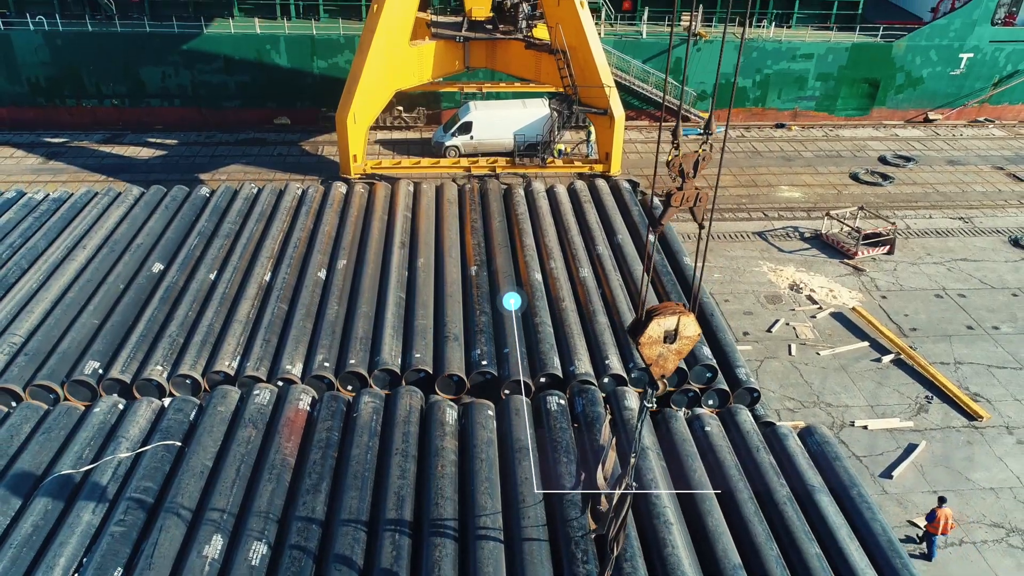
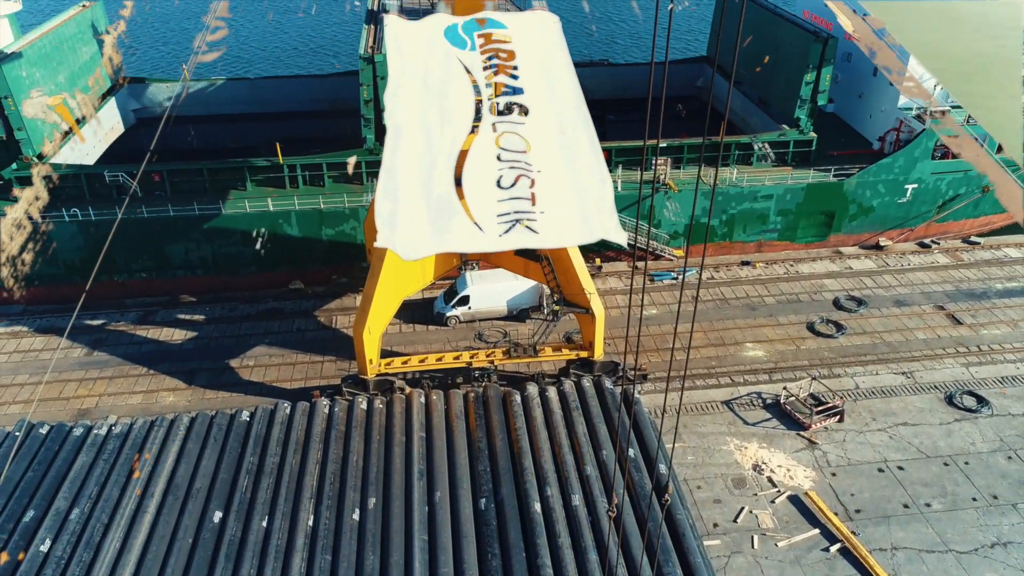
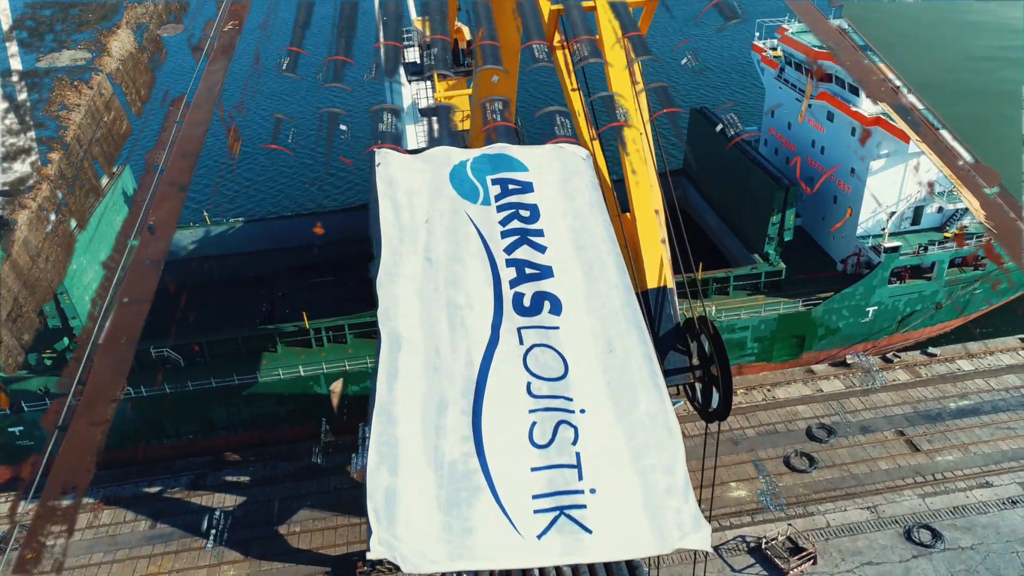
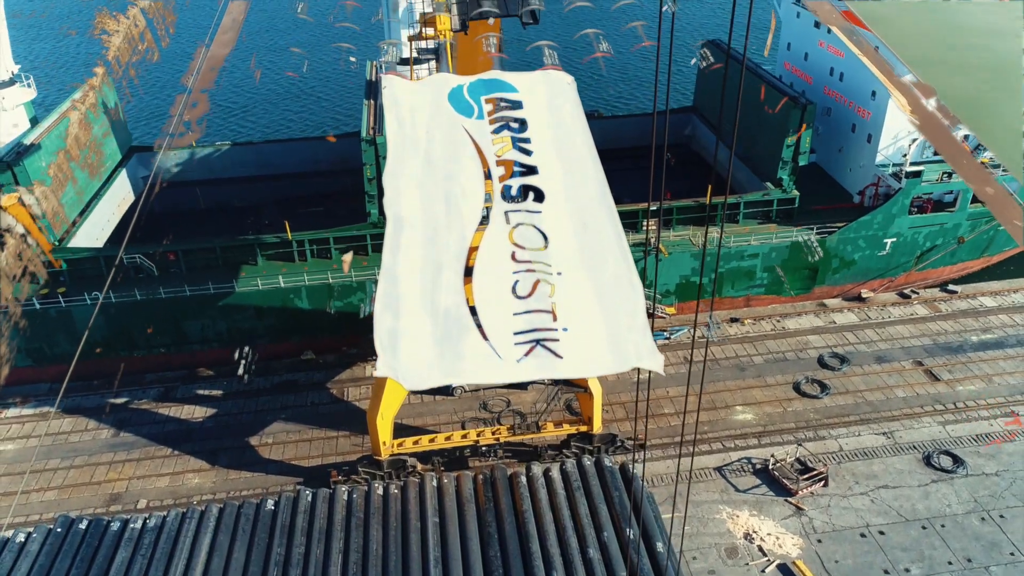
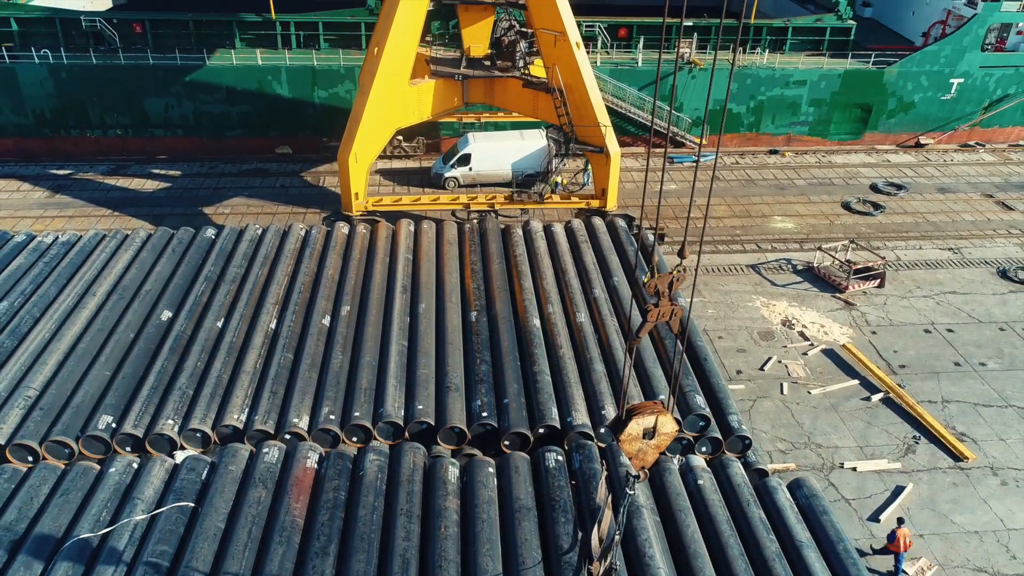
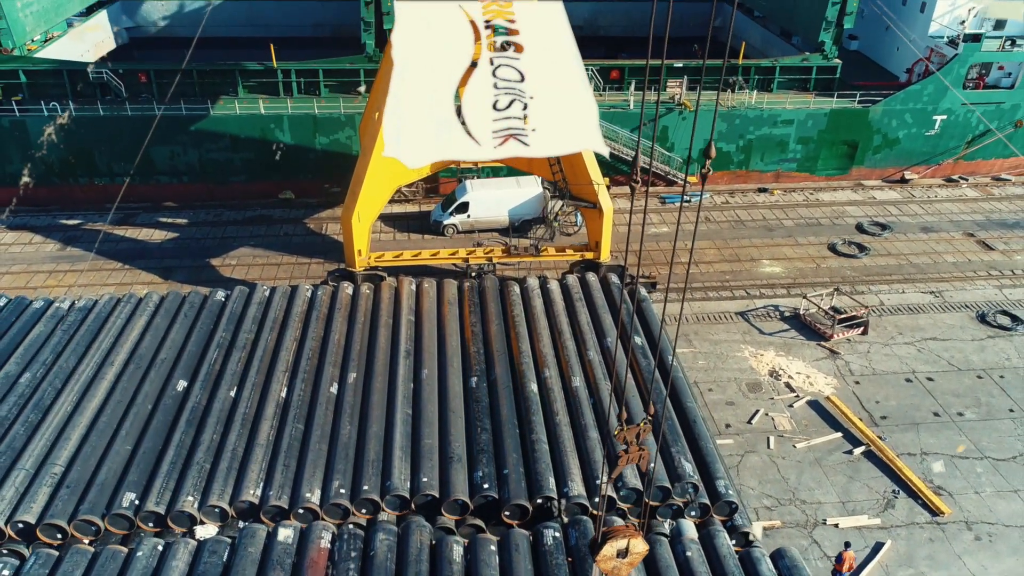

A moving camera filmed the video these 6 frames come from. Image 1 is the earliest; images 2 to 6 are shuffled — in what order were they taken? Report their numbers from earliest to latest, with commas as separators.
5, 6, 2, 4, 3
